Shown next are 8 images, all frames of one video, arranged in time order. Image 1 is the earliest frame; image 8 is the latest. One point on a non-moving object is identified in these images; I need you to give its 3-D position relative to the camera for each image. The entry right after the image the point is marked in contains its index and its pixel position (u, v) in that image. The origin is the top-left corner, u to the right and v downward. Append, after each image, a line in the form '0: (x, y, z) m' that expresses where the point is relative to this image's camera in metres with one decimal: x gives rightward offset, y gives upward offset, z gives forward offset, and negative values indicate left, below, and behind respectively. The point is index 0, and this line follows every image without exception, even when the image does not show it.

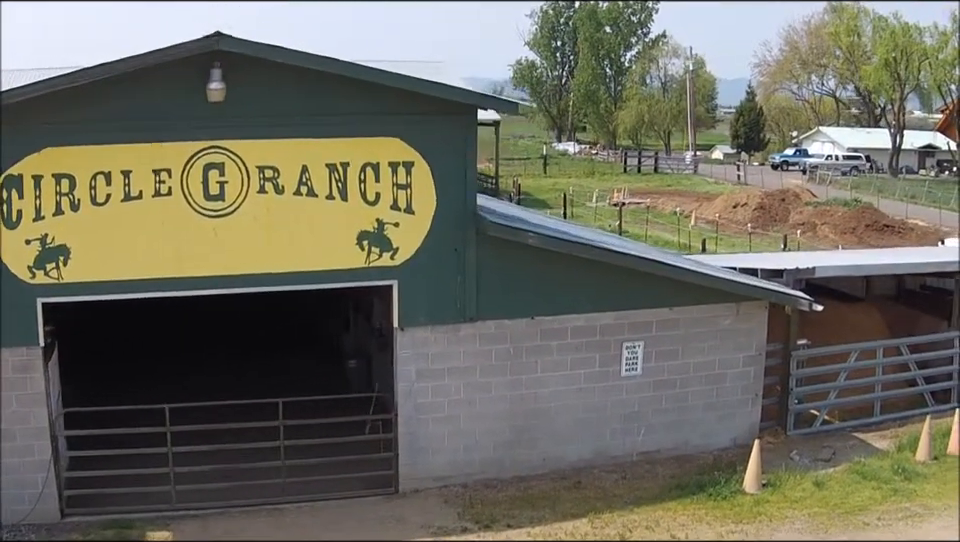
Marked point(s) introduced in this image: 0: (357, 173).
0: (-1.3, +1.0, +10.0) m
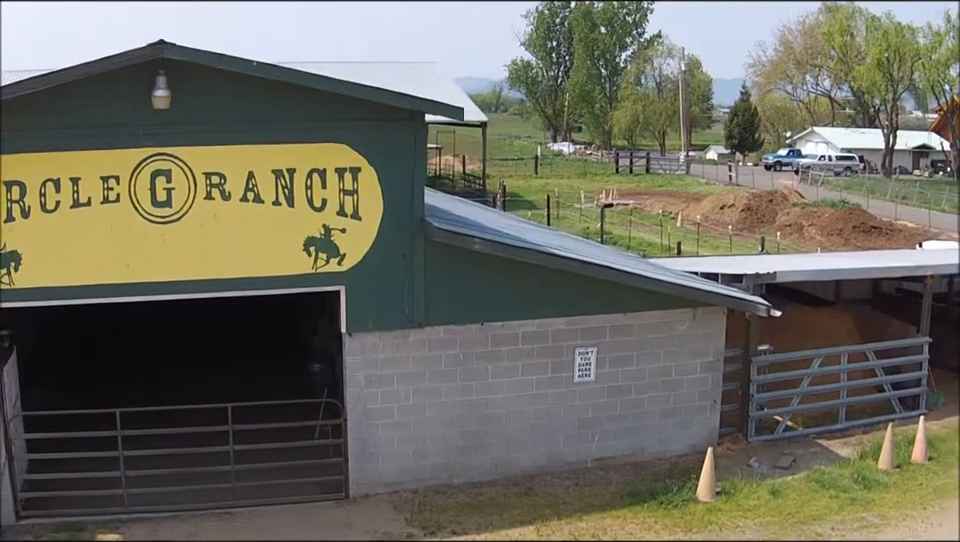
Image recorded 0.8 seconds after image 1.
0: (-1.8, +1.0, +10.0) m
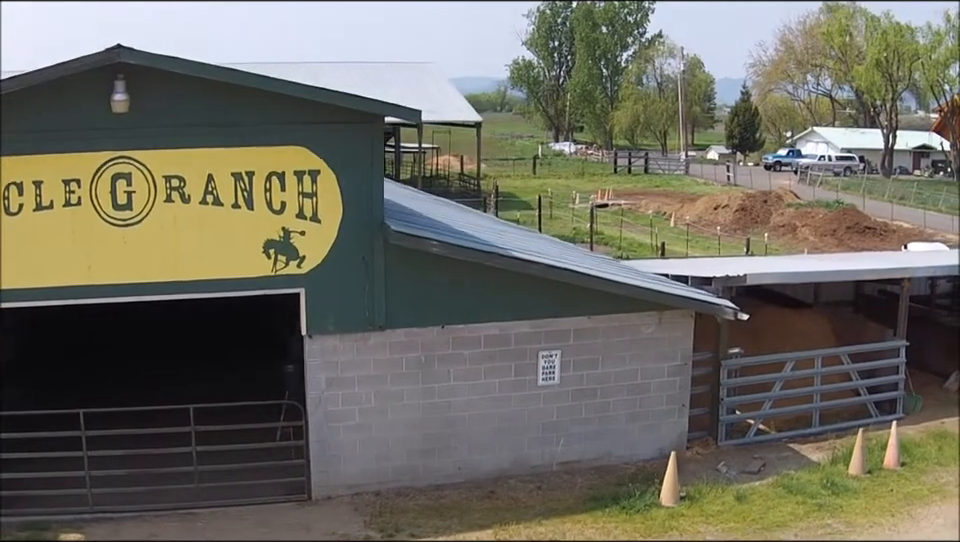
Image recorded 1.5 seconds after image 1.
0: (-2.3, +0.9, +10.0) m
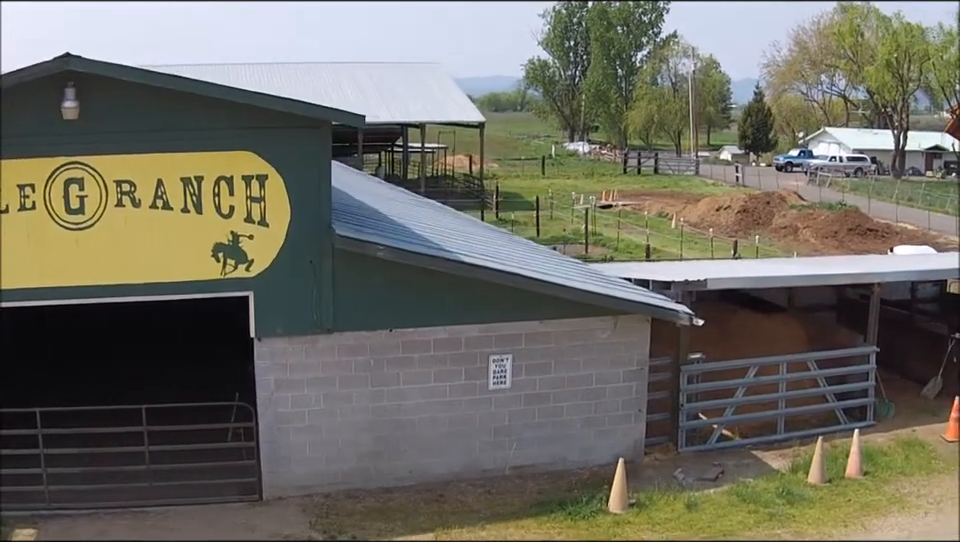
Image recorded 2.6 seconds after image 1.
0: (-2.8, +0.9, +10.2) m
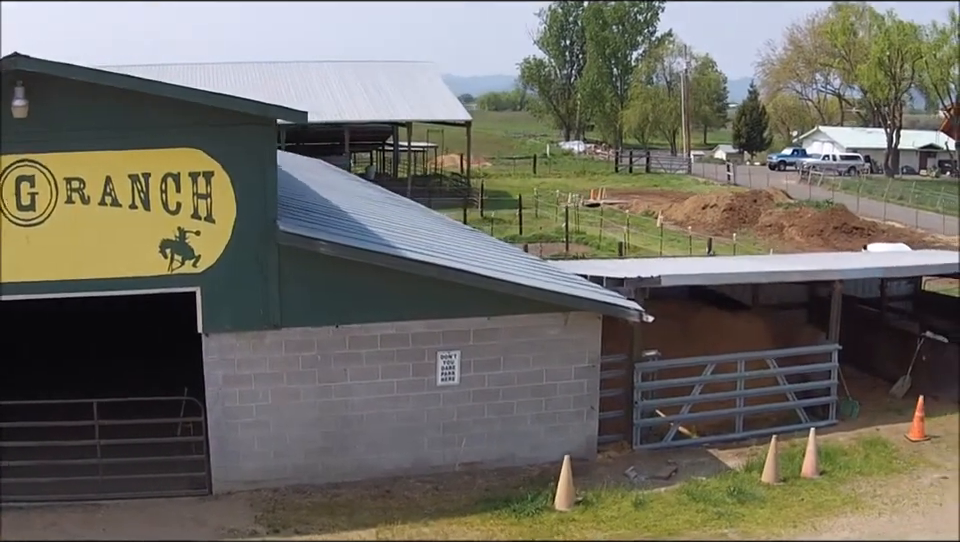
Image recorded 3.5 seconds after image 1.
0: (-3.4, +0.9, +10.3) m
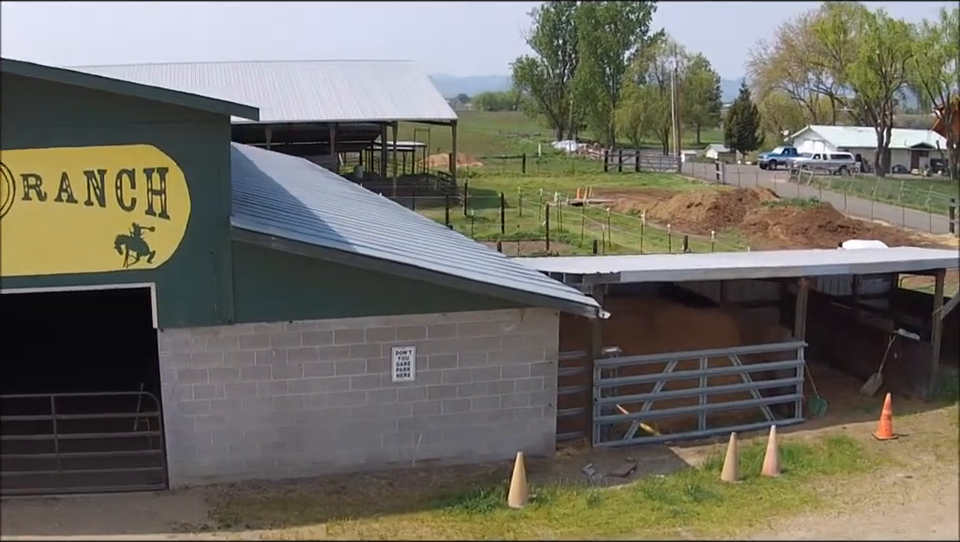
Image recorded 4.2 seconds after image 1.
0: (-3.9, +1.0, +10.3) m
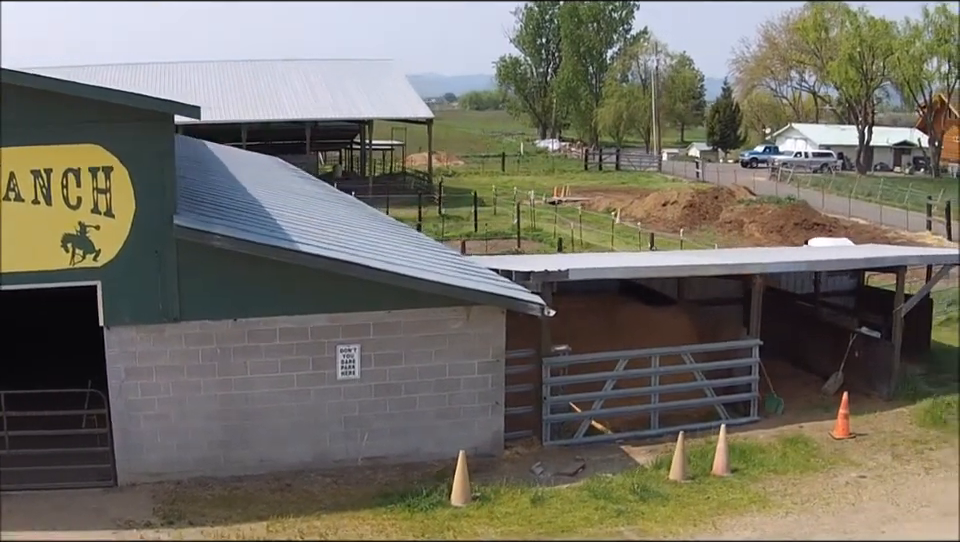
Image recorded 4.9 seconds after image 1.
0: (-4.5, +1.0, +10.2) m
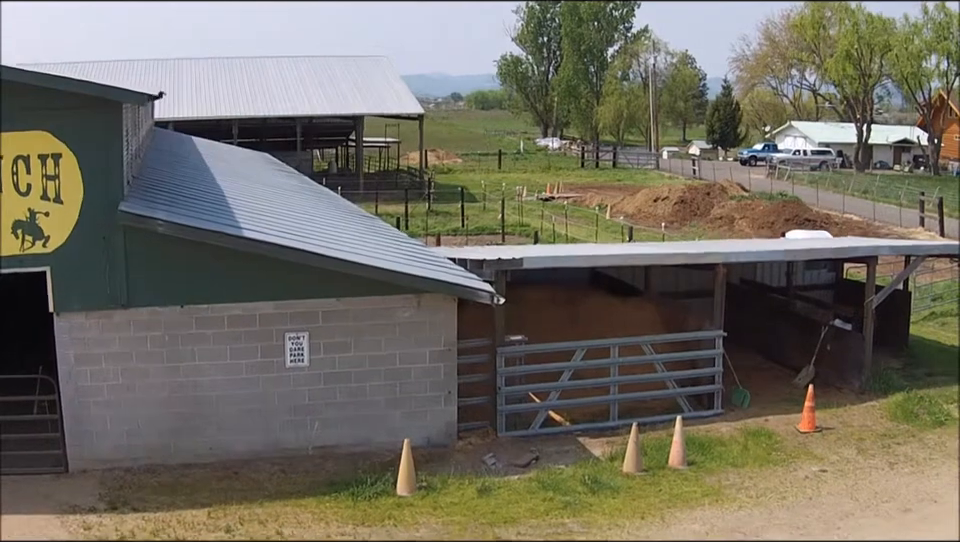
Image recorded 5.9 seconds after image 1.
0: (-5.1, +1.2, +10.3) m
